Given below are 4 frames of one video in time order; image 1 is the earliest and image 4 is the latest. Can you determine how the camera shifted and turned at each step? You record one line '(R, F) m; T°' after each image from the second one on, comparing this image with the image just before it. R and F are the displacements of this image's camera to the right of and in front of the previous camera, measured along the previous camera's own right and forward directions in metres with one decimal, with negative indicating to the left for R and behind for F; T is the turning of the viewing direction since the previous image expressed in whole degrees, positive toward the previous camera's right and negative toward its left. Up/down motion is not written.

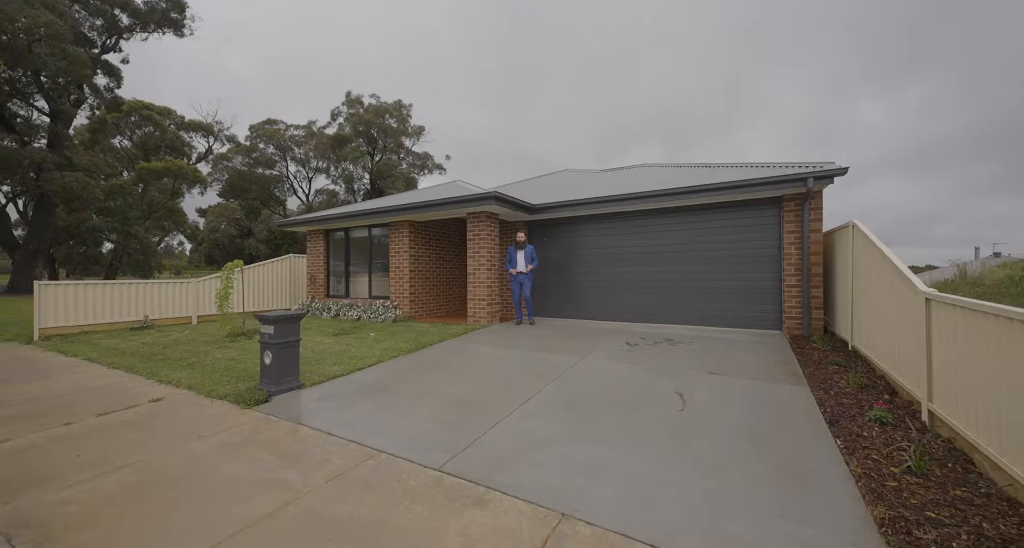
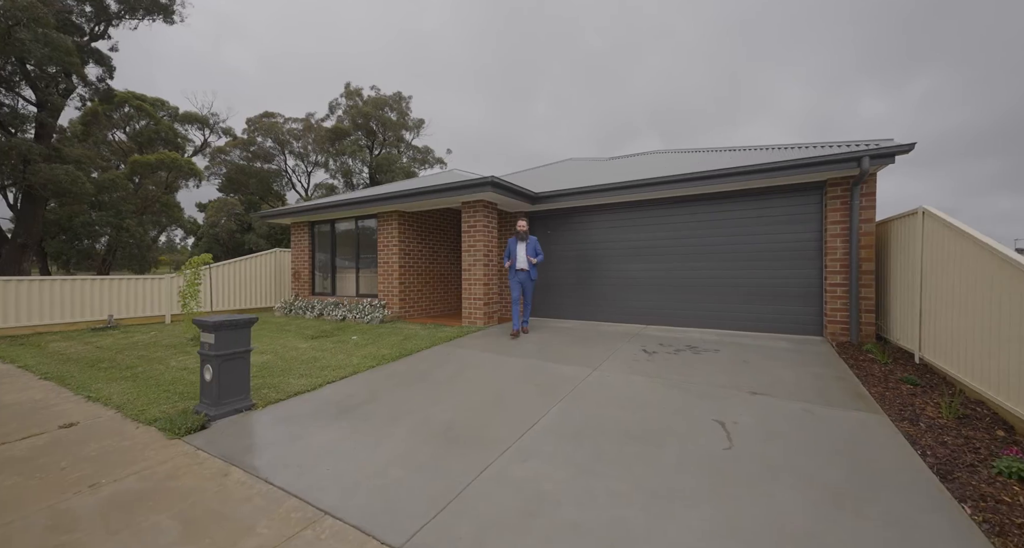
(0.0, +0.8) m; 0°
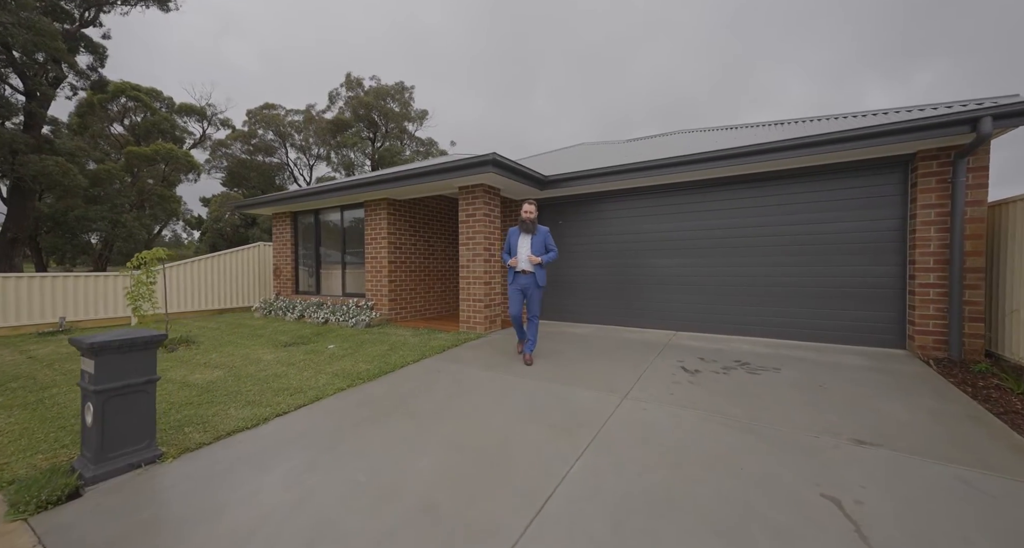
(0.0, +1.0) m; -1°
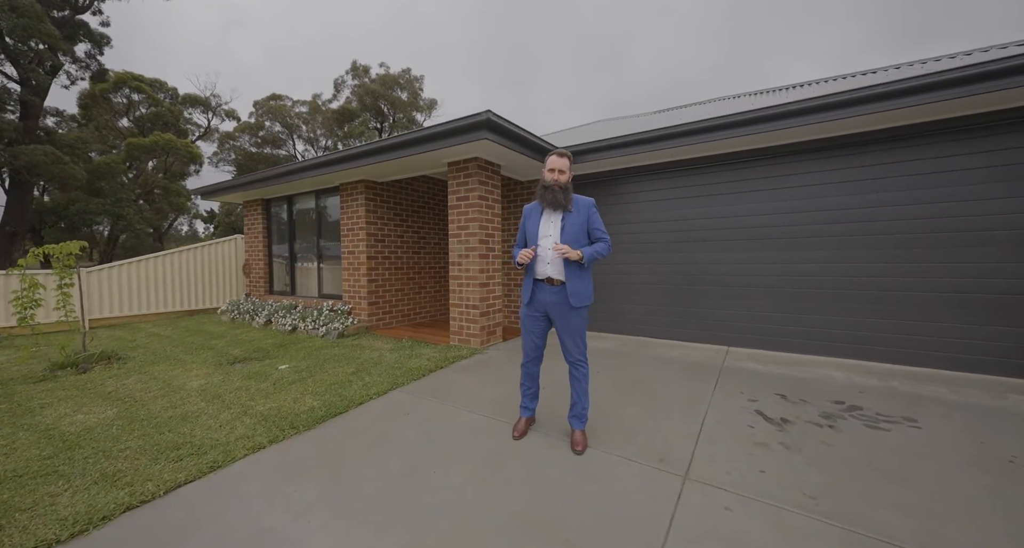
(+0.1, +1.3) m; -2°
